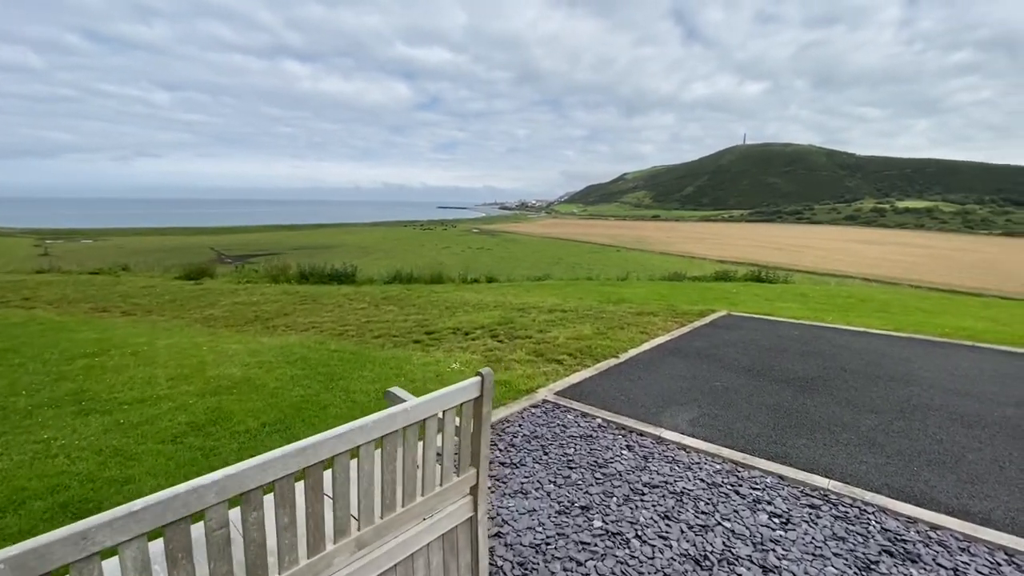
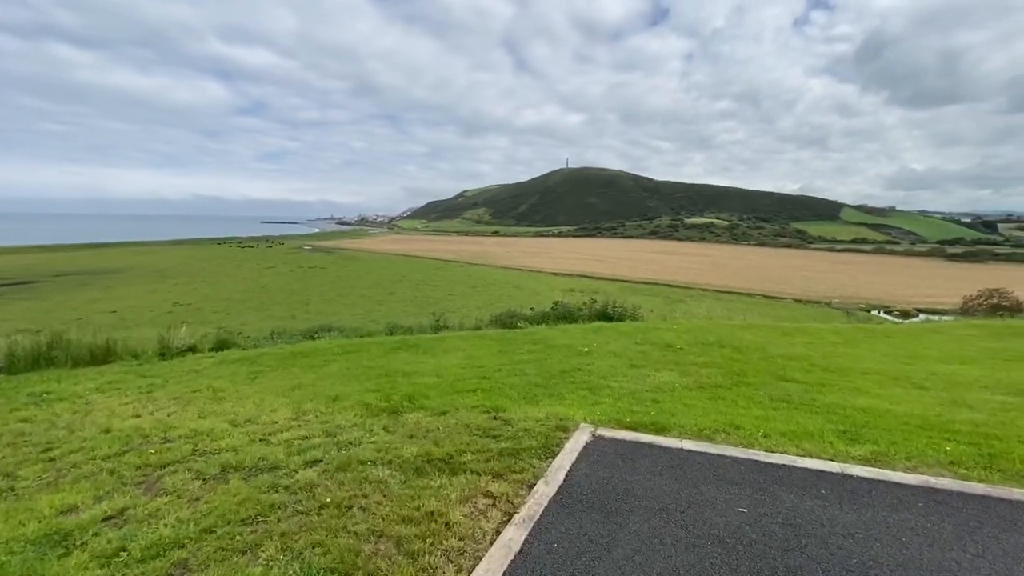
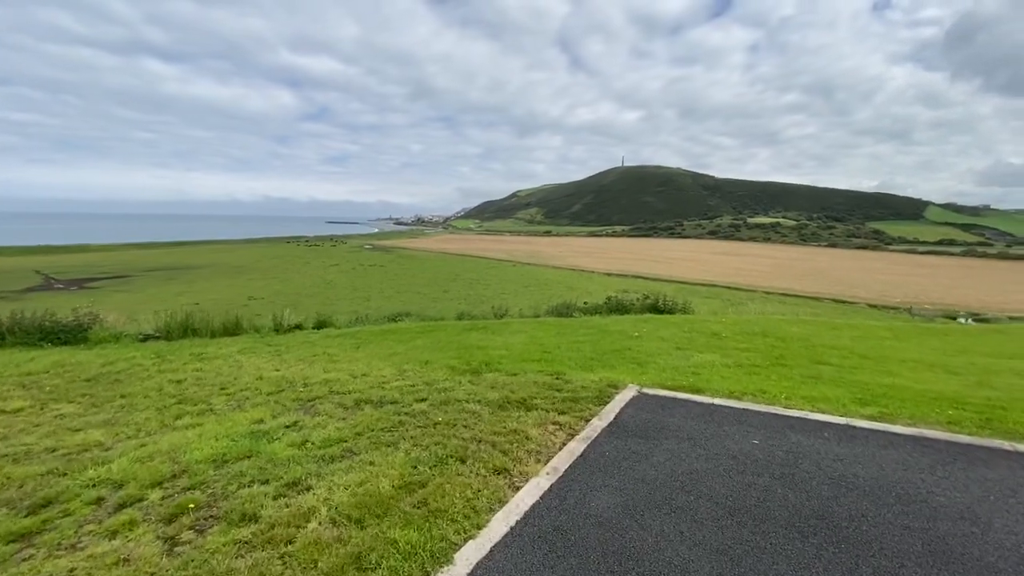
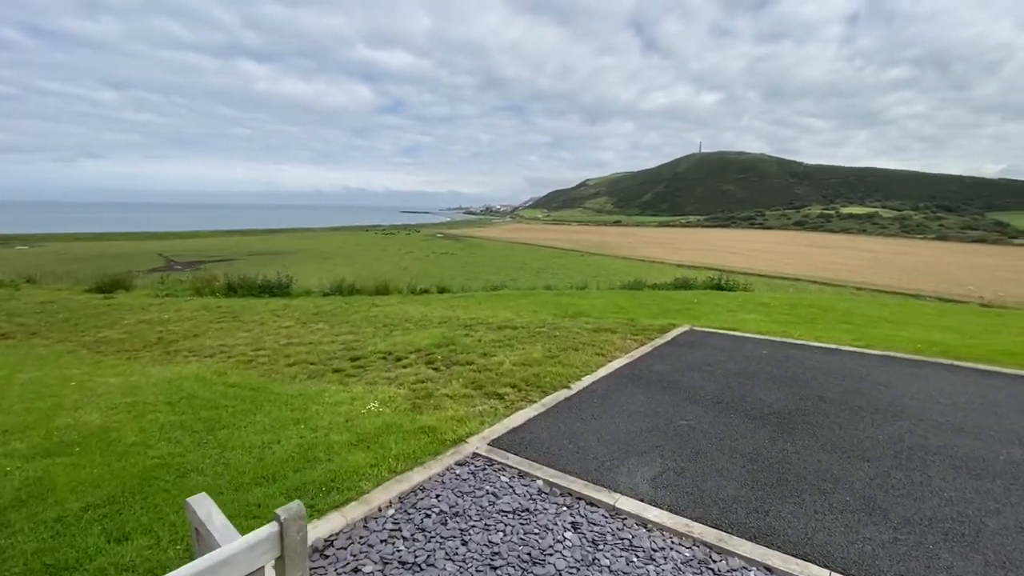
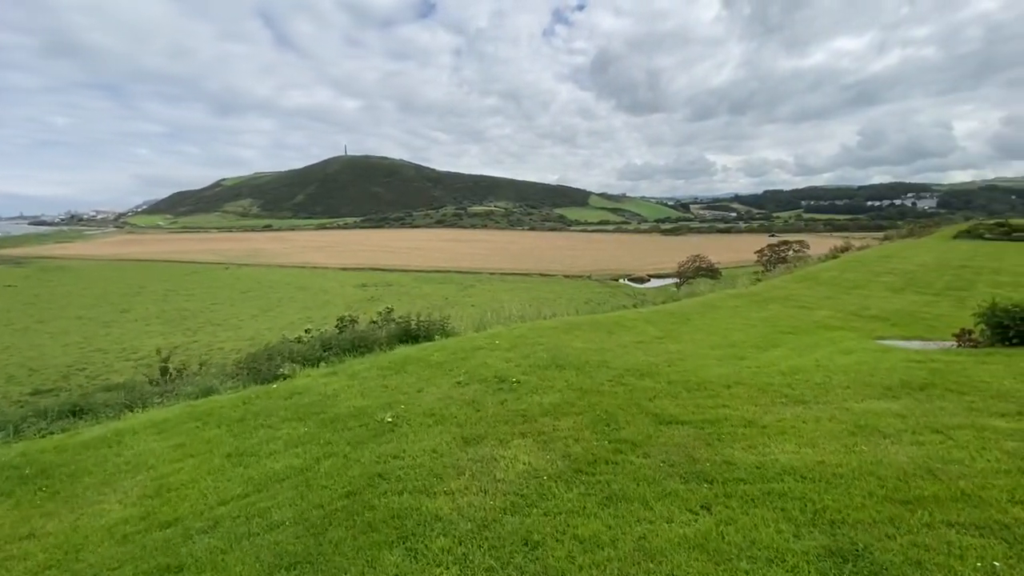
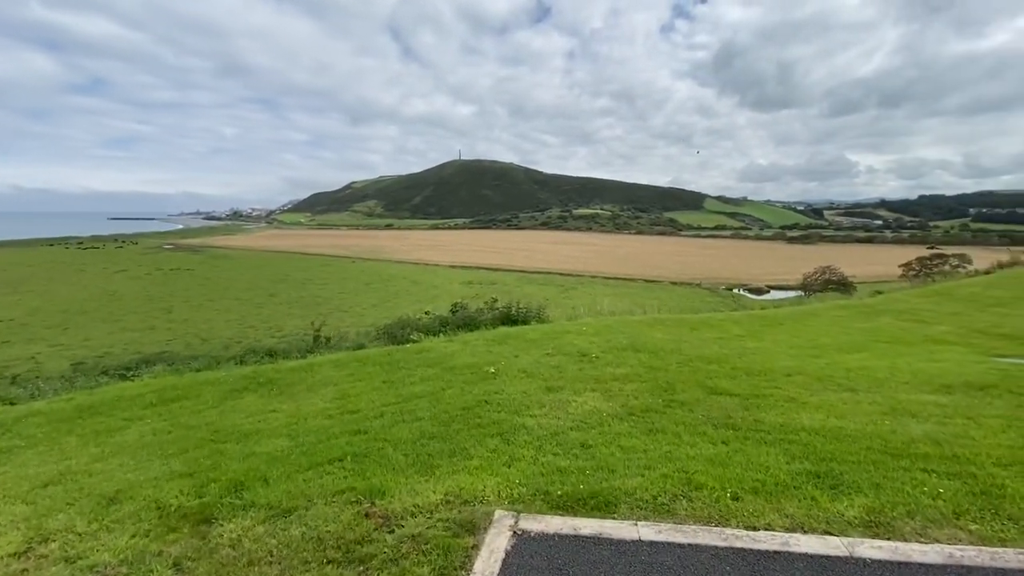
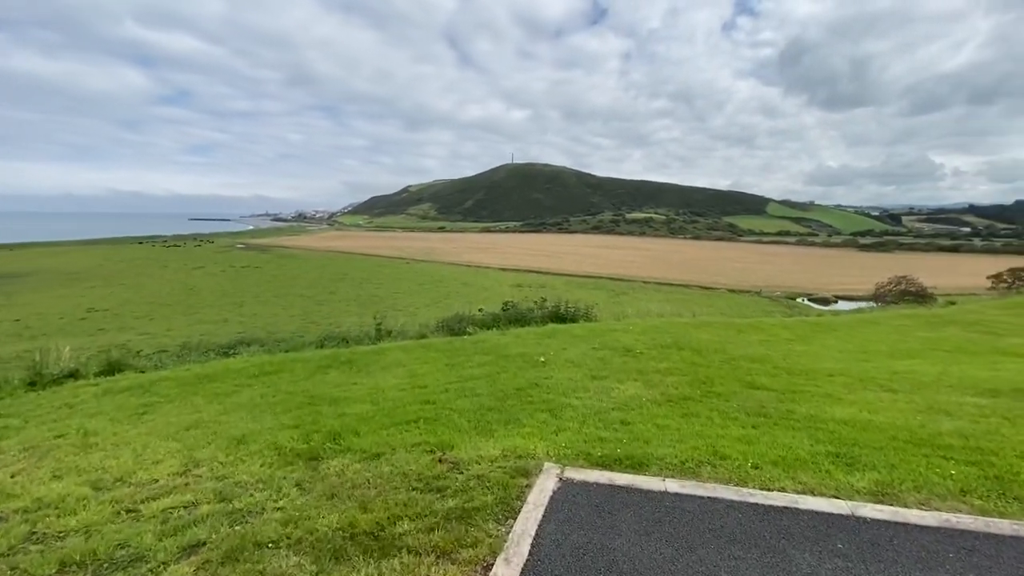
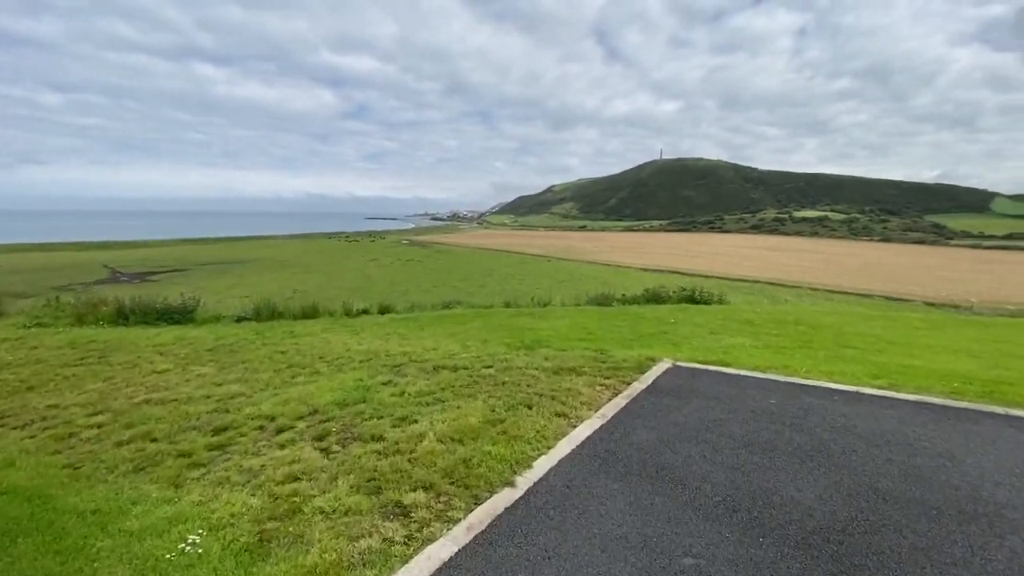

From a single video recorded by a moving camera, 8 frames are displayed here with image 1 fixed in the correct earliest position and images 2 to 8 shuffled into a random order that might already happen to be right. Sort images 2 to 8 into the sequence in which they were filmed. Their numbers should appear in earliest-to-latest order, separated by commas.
4, 8, 3, 2, 7, 6, 5
